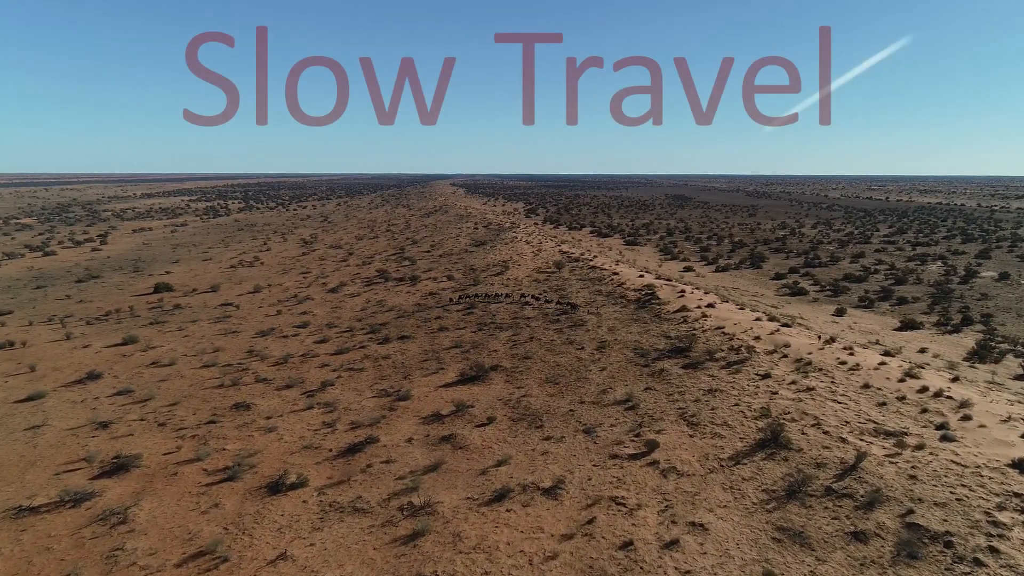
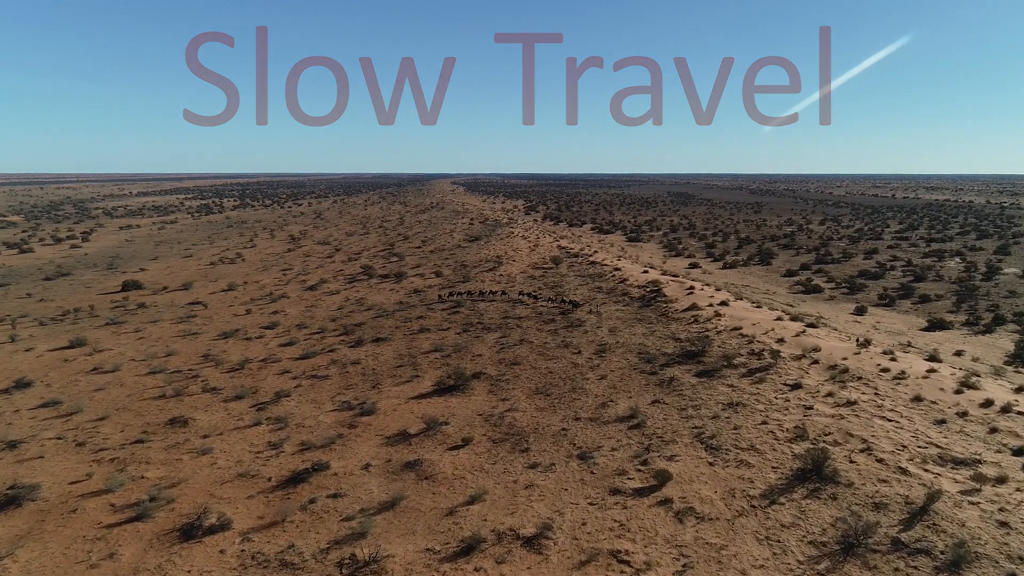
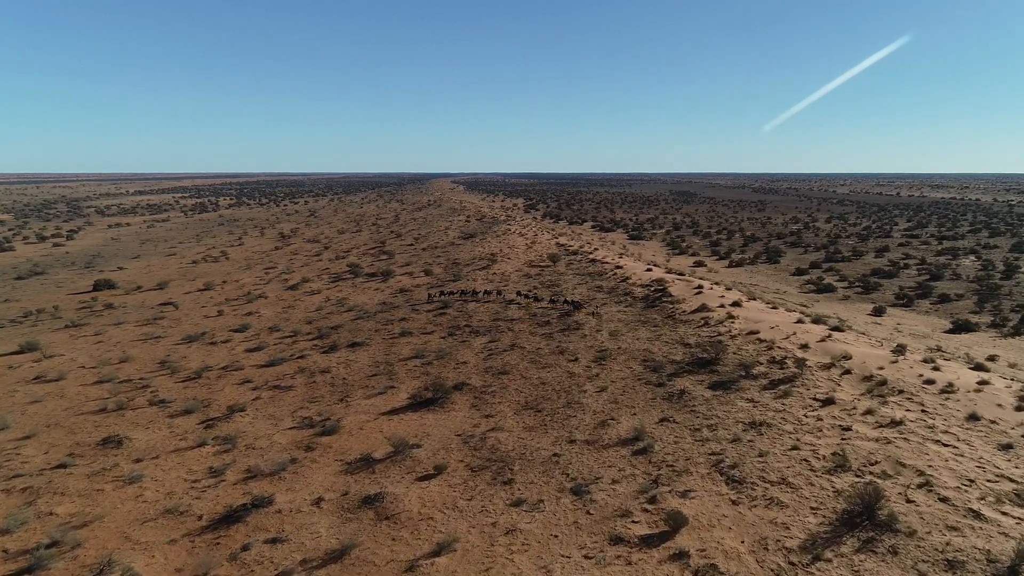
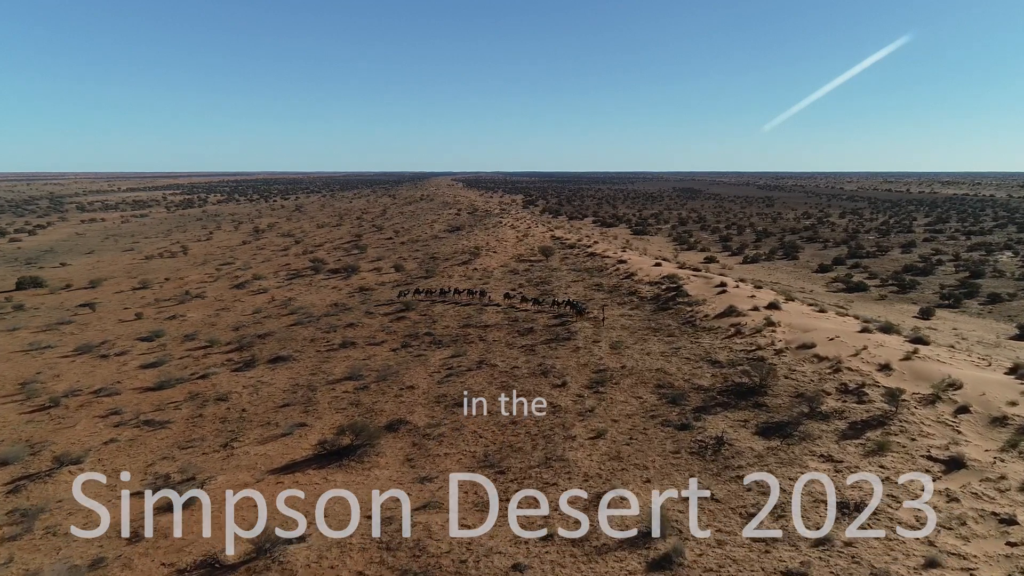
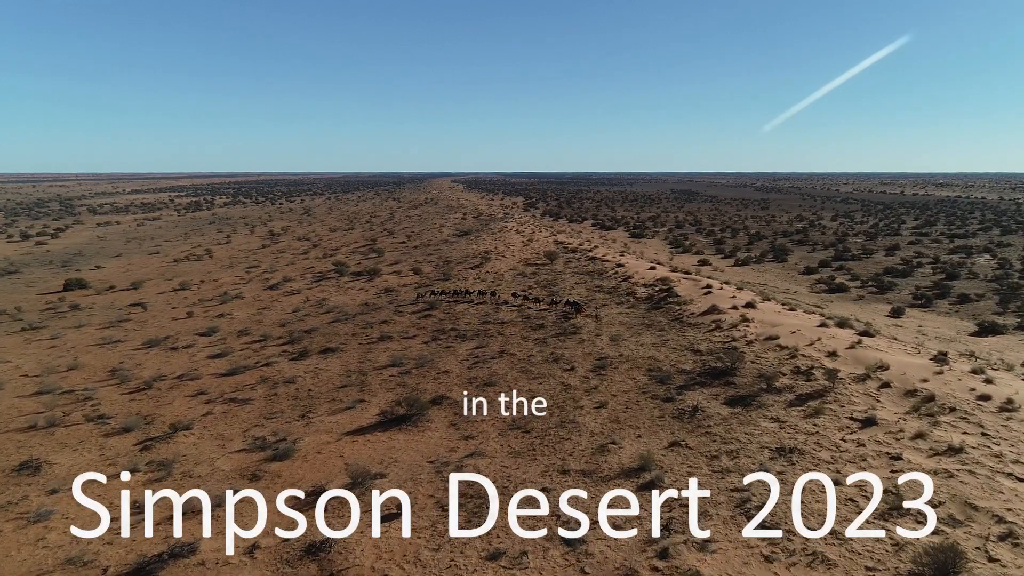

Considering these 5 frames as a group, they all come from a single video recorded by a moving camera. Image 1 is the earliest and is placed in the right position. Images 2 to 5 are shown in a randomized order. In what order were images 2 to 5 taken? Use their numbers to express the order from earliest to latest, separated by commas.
2, 3, 5, 4
